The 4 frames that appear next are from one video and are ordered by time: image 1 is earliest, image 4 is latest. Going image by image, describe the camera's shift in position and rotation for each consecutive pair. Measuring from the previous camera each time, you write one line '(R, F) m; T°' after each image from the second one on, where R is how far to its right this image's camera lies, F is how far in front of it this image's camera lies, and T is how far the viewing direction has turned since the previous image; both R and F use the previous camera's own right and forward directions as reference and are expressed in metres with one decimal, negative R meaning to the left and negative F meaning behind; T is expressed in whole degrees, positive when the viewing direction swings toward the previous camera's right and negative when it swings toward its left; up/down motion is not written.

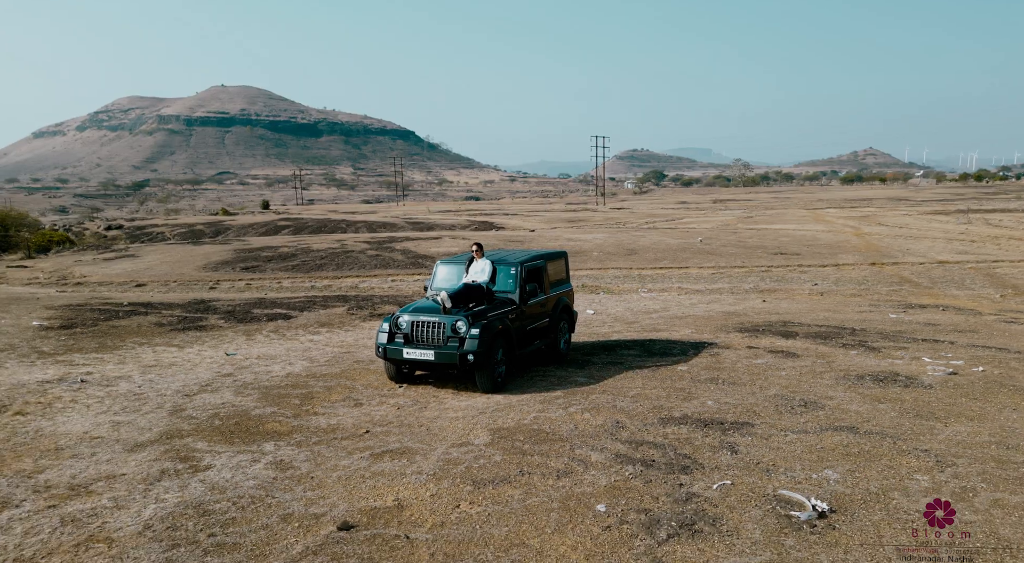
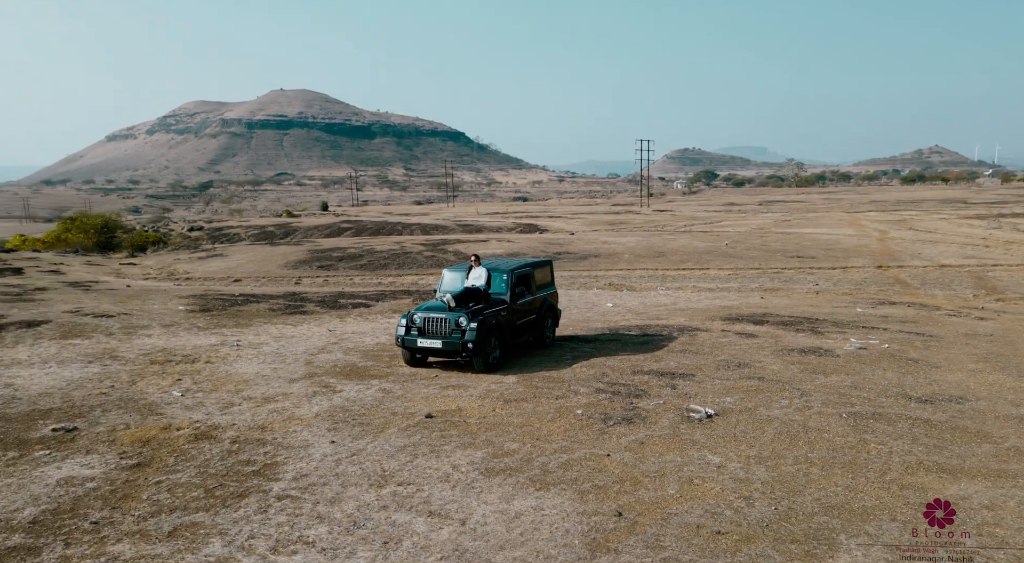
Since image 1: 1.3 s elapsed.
(+0.6, -4.9) m; -4°
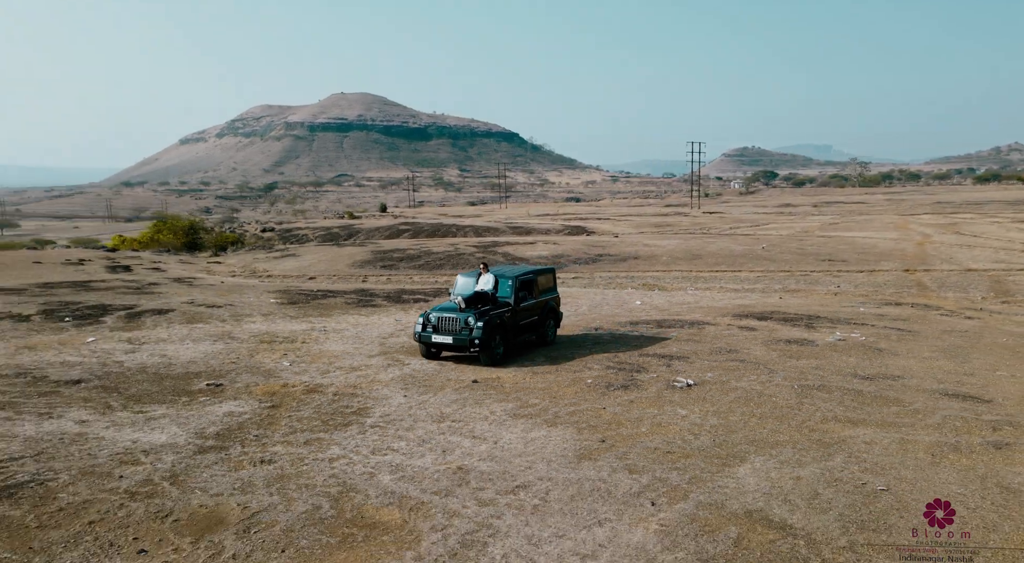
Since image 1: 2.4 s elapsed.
(+0.6, -3.8) m; -4°
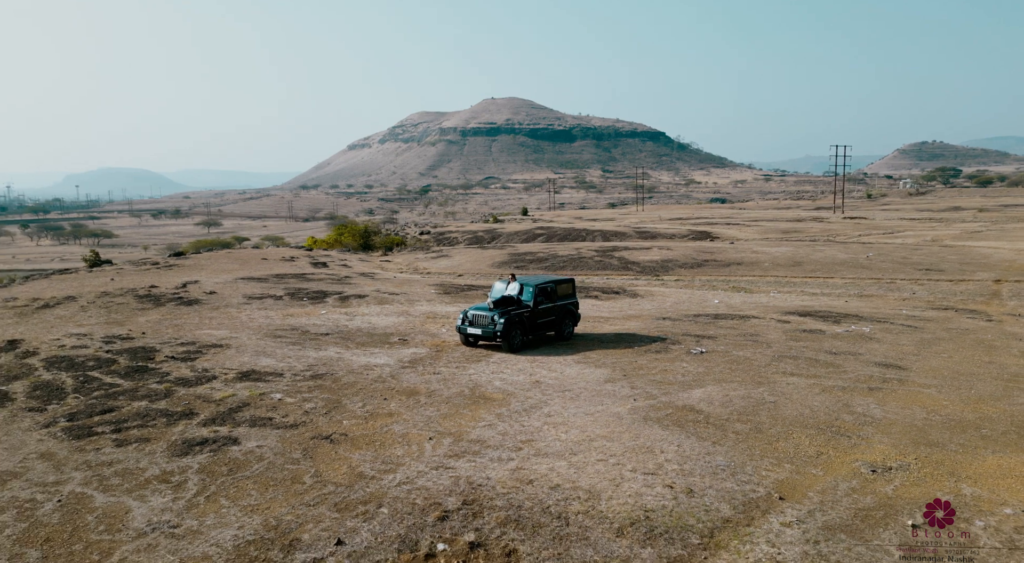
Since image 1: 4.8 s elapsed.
(+2.4, -8.4) m; -12°
